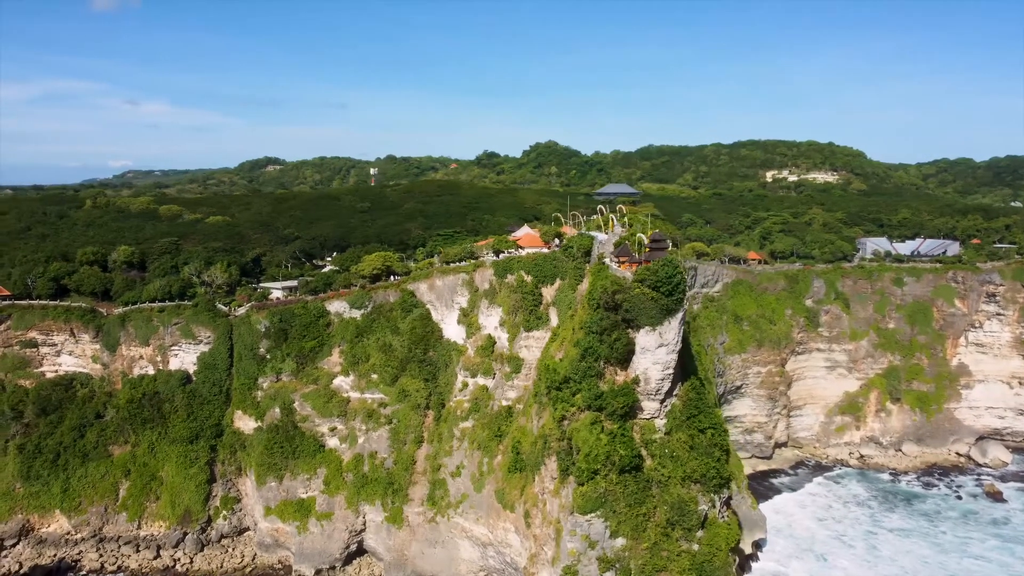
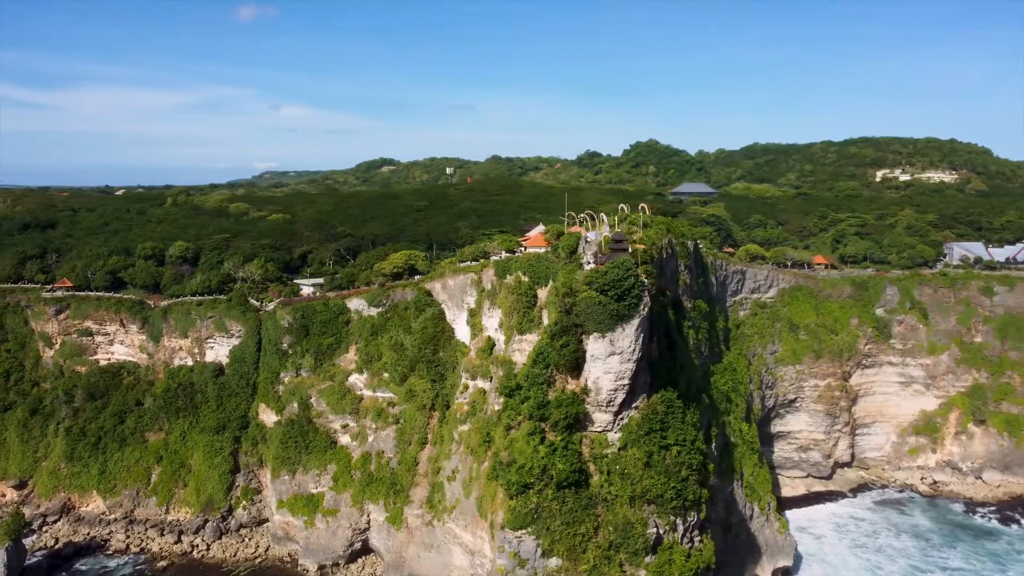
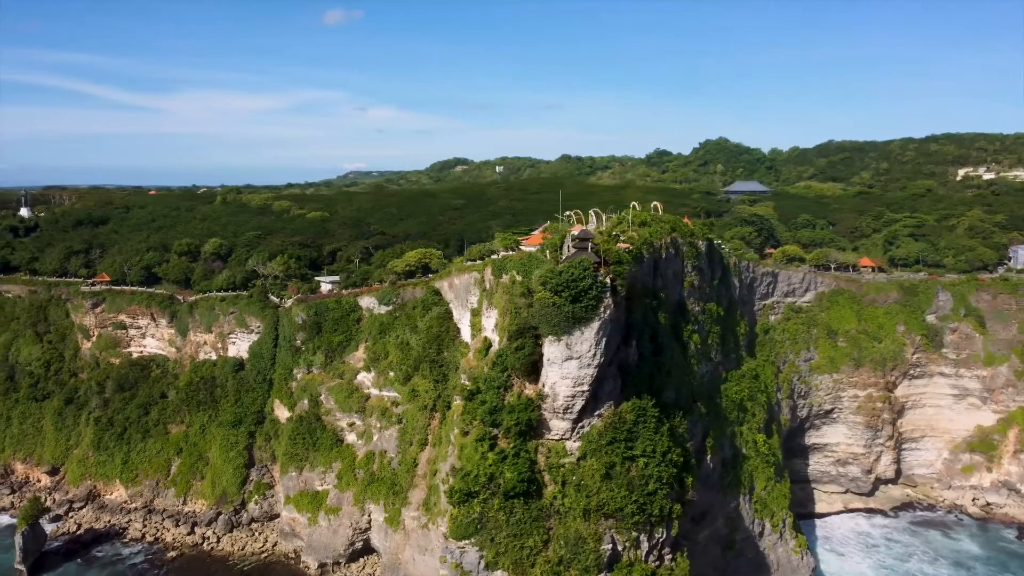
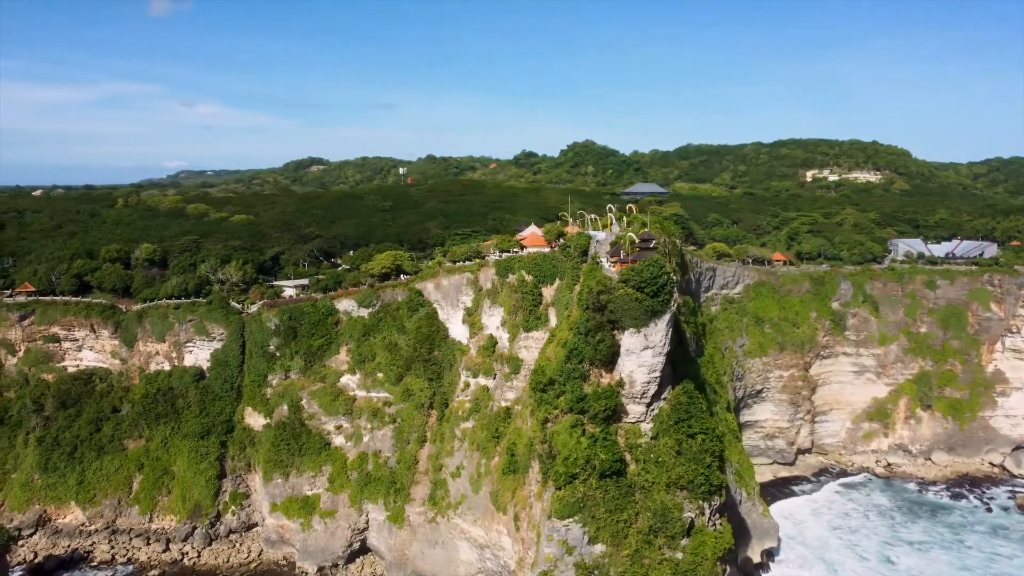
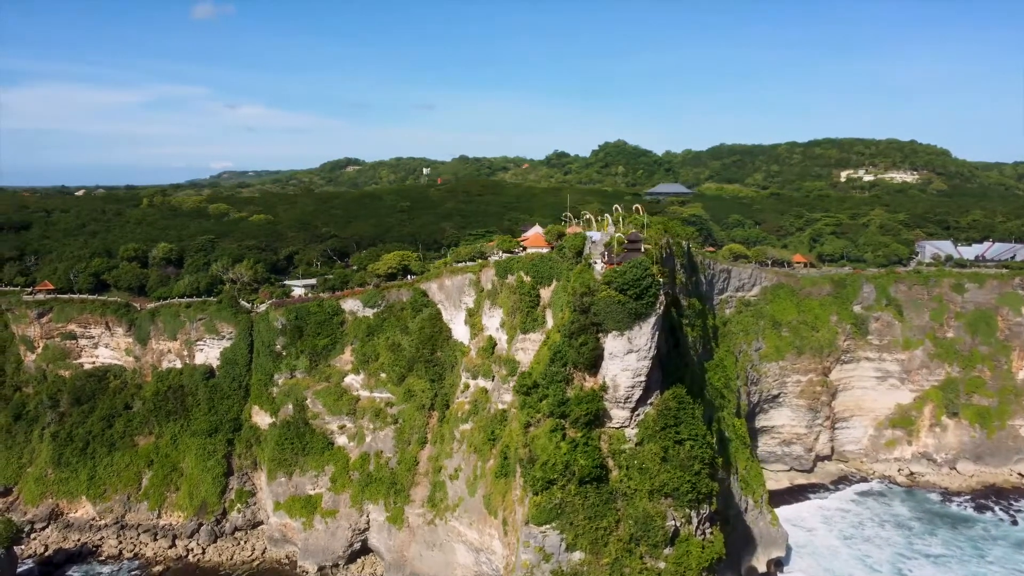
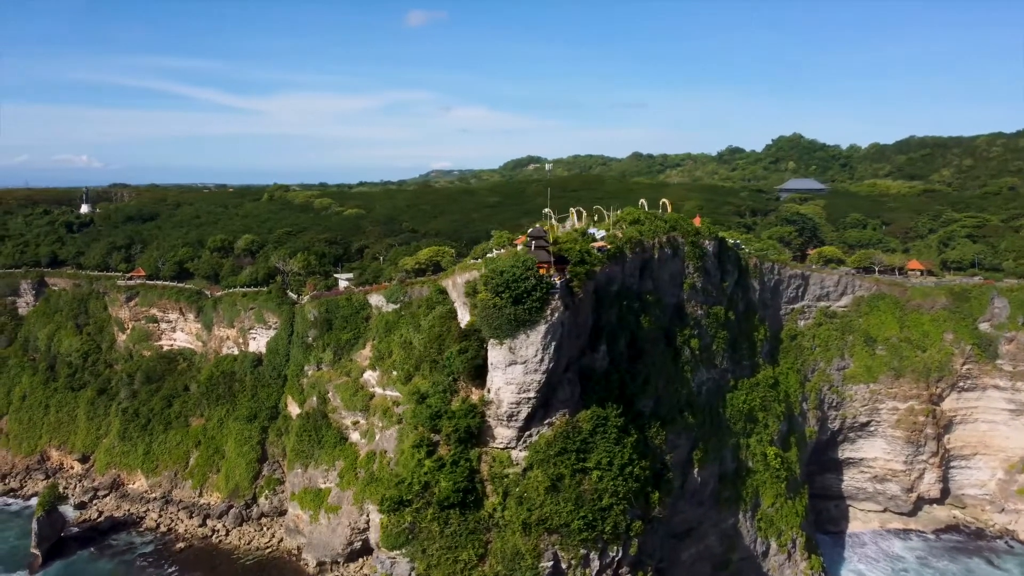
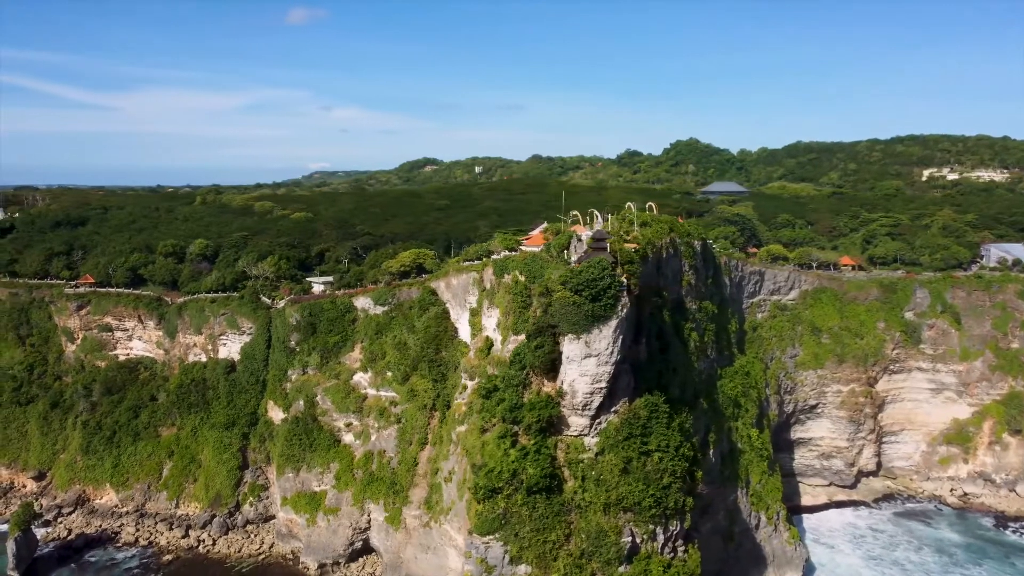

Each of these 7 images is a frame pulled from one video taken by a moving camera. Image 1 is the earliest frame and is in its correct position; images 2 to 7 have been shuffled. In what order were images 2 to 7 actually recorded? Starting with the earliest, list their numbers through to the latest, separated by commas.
4, 5, 2, 7, 3, 6
